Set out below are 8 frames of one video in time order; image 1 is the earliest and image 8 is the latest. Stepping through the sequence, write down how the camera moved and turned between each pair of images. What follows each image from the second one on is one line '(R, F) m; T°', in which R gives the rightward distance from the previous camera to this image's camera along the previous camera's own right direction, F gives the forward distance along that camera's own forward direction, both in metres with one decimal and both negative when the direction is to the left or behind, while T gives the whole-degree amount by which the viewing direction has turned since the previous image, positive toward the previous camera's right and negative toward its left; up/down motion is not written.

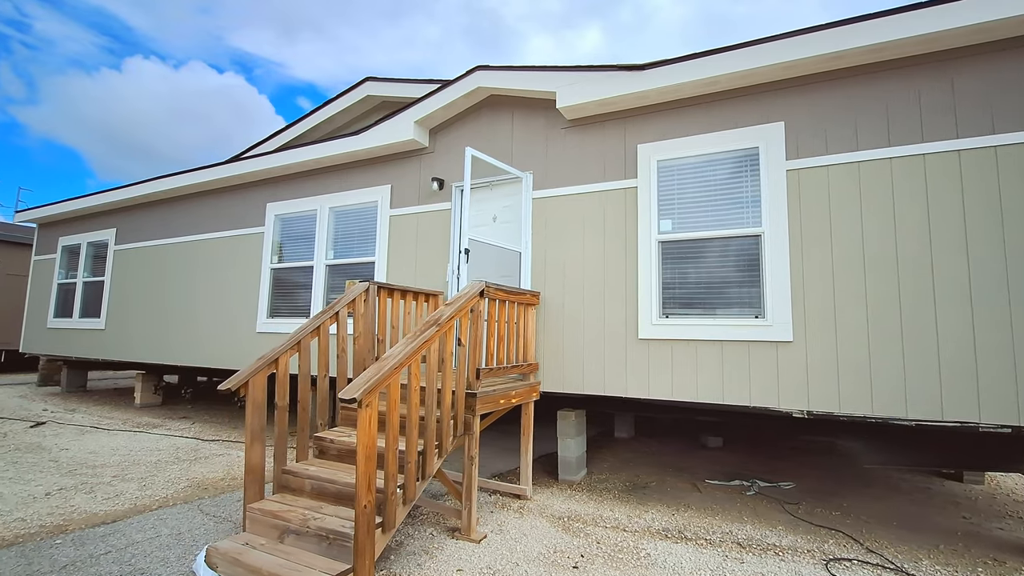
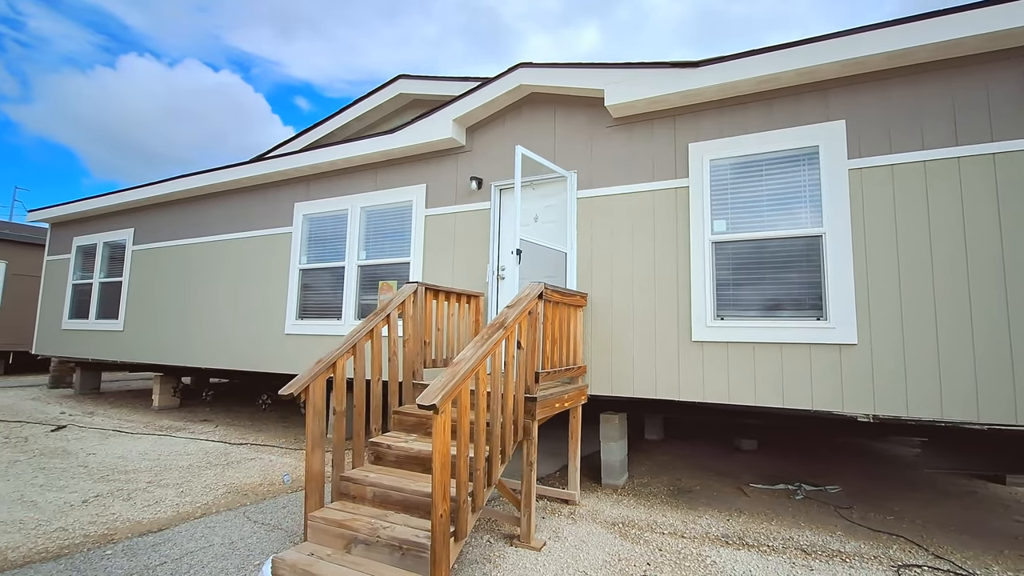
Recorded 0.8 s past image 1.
(-0.4, +0.1) m; 0°
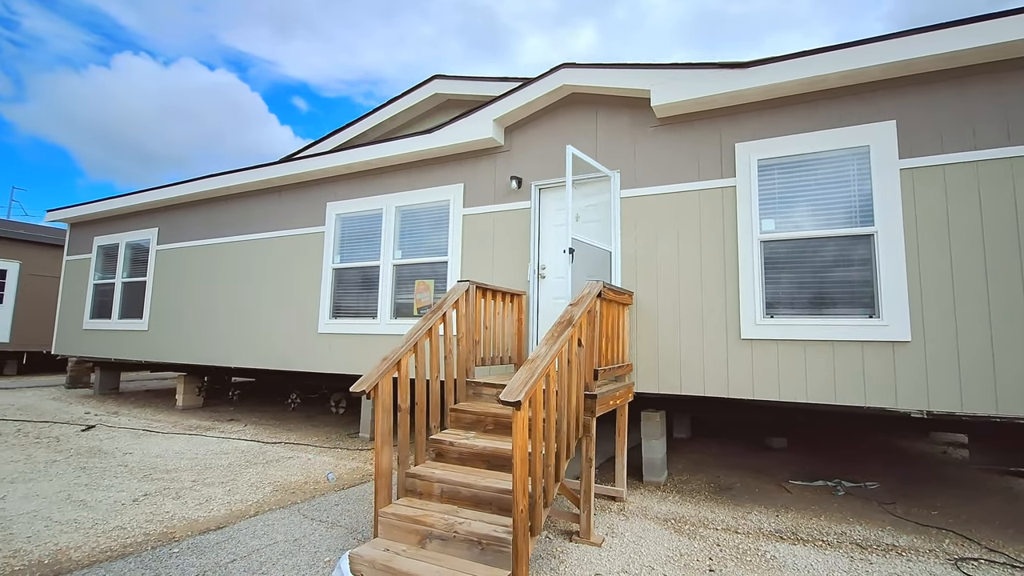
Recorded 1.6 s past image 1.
(-0.4, 0.0) m; 0°
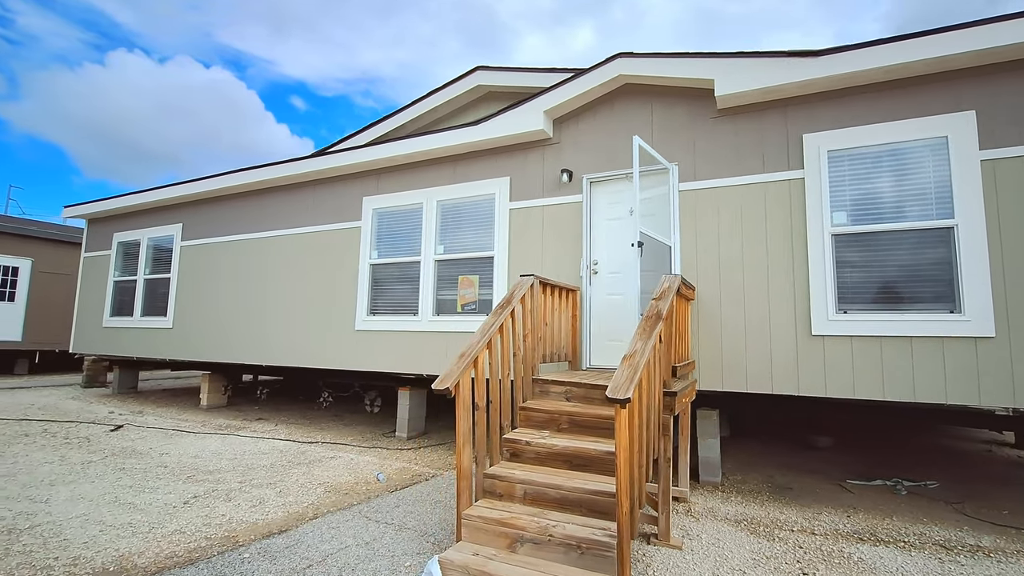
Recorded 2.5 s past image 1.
(-0.5, +0.1) m; 0°
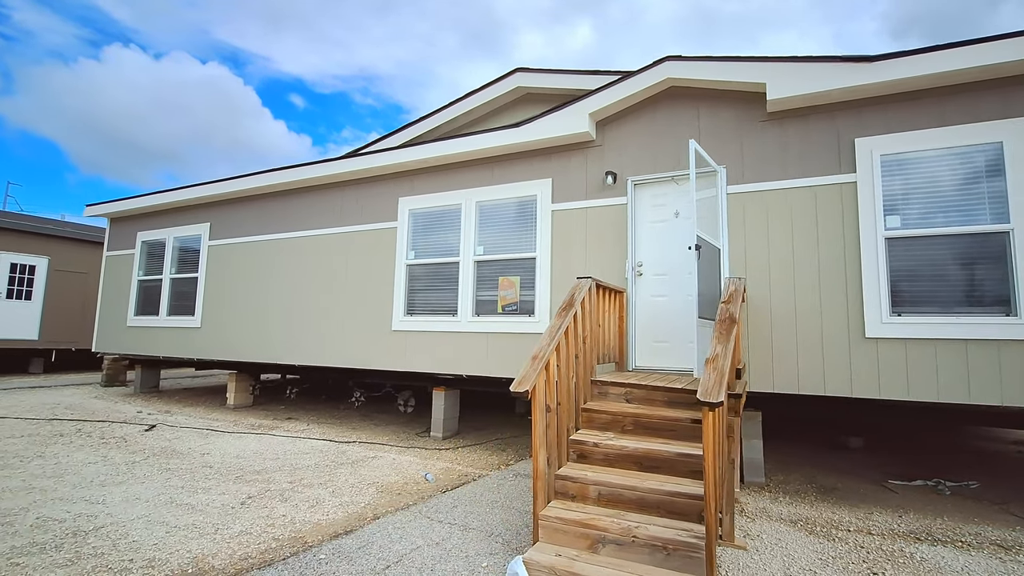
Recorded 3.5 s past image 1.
(-0.4, 0.0) m; 0°
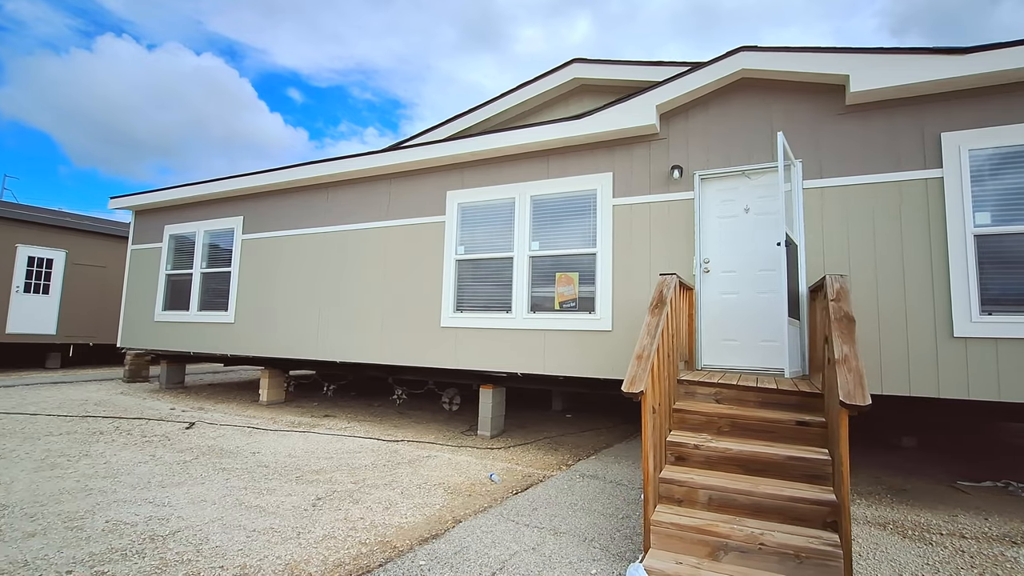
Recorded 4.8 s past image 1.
(-0.6, +0.1) m; +1°
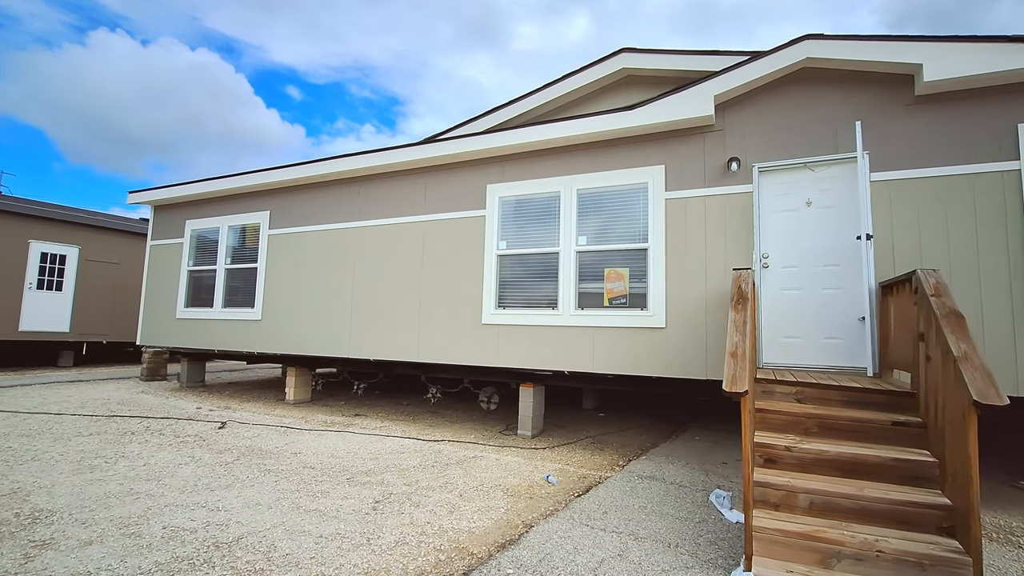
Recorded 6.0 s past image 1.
(-0.5, +0.1) m; 0°
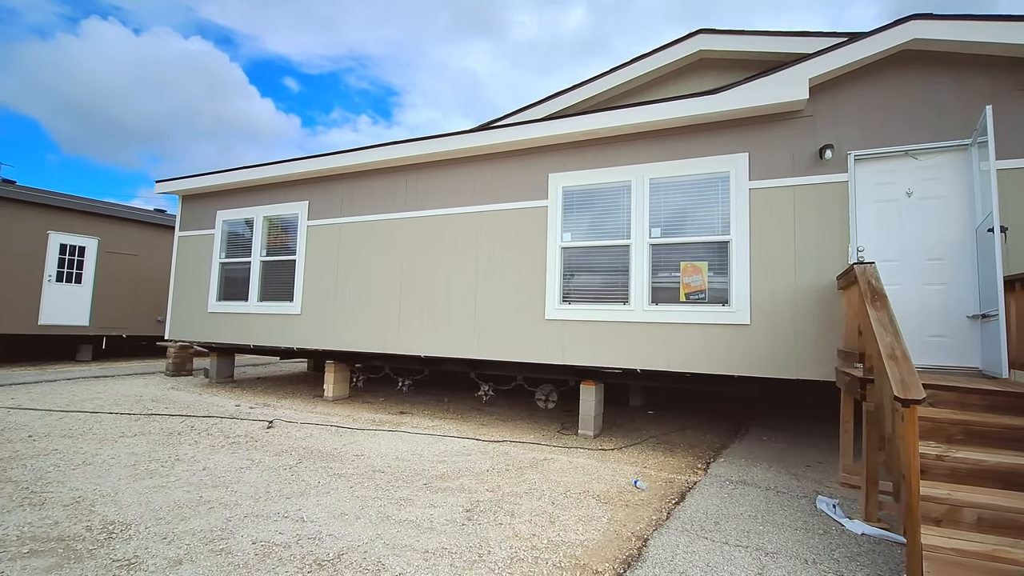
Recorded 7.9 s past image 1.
(-0.7, +0.2) m; 0°
